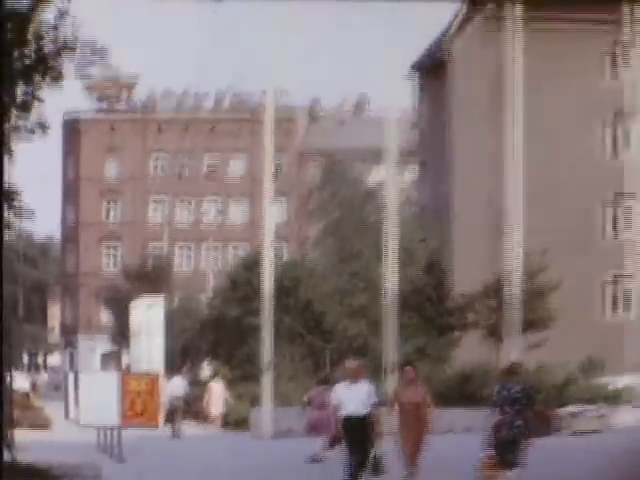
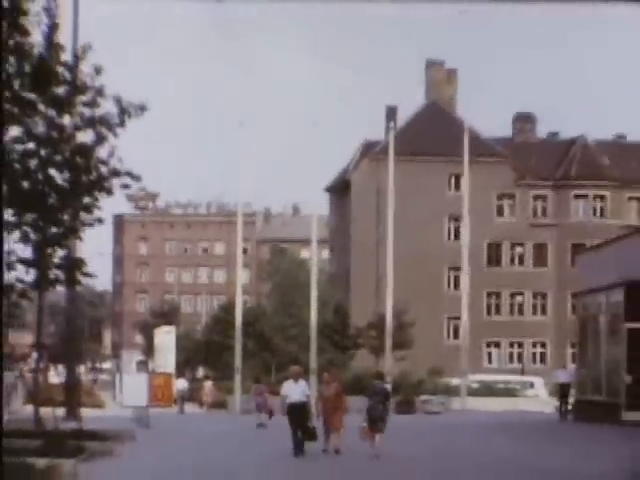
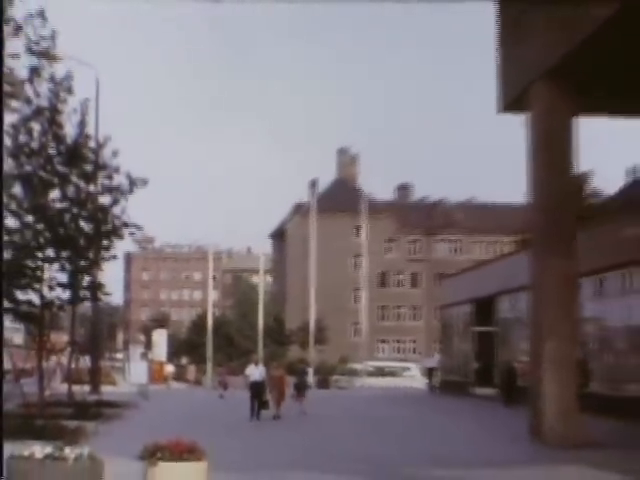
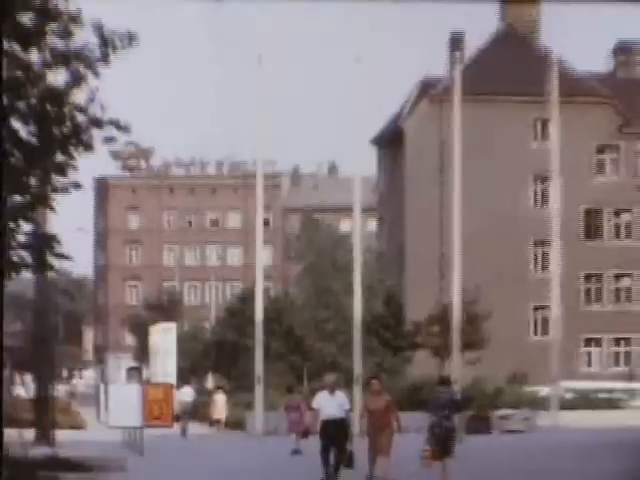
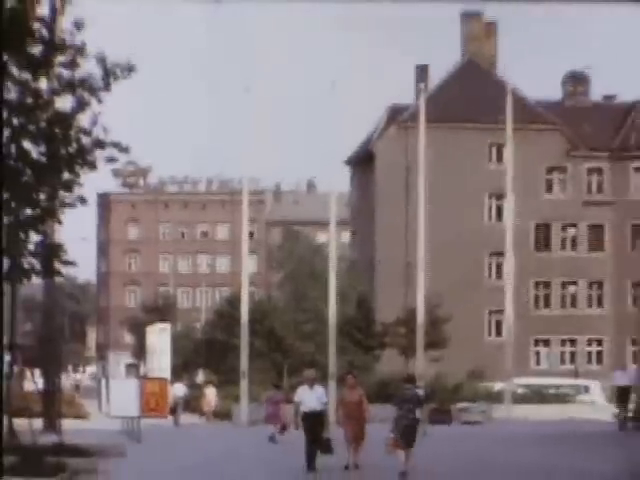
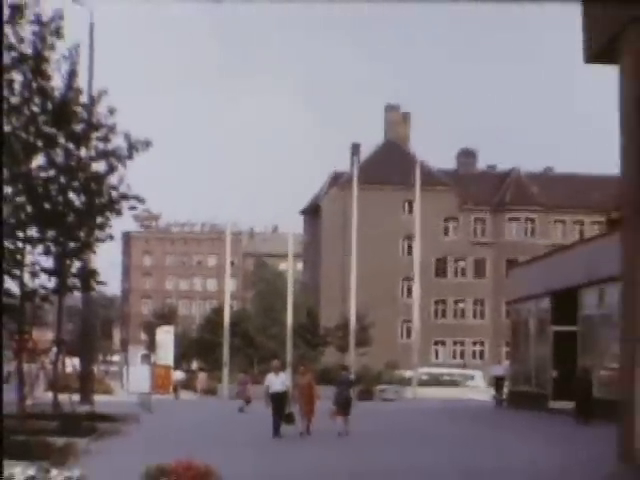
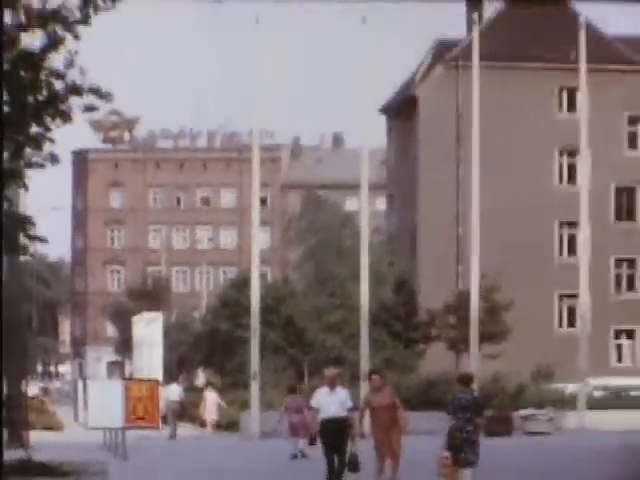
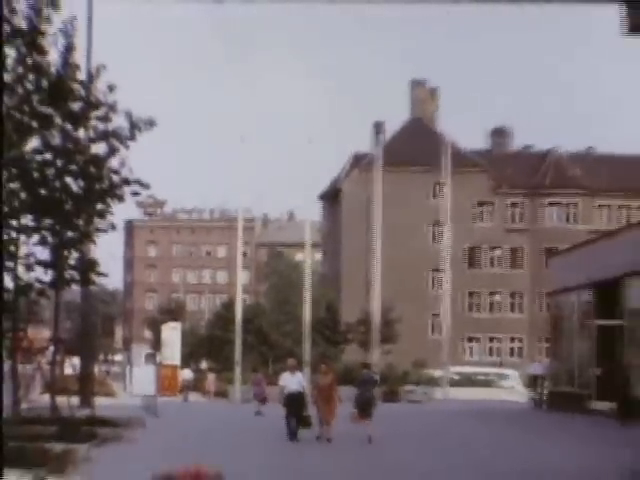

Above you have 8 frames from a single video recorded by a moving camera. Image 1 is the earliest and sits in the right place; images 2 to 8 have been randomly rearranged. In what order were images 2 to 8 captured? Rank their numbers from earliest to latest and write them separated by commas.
7, 4, 5, 2, 8, 6, 3
